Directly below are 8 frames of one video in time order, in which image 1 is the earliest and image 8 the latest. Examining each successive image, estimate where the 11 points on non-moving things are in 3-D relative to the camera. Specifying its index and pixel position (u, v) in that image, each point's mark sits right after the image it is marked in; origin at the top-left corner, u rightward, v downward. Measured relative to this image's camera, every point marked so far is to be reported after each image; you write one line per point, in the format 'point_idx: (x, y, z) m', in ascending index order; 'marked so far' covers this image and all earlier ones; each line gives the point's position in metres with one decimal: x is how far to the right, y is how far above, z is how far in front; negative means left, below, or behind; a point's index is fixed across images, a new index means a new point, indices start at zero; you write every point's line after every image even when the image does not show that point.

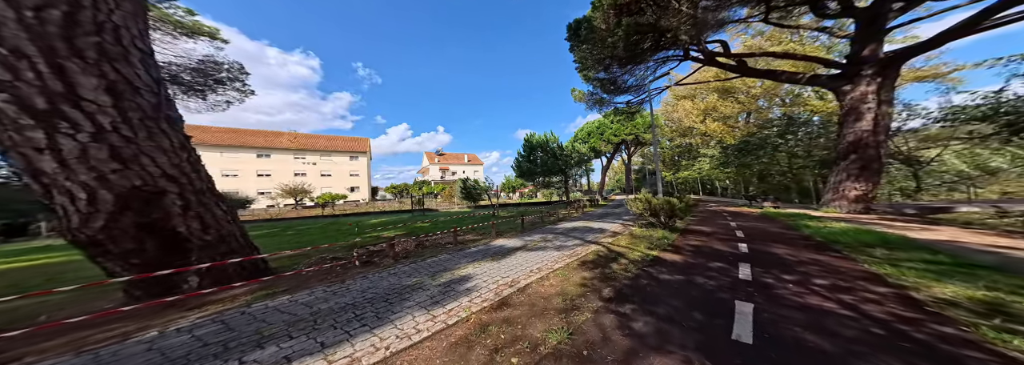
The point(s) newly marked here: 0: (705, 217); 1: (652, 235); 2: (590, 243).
0: (+9.6, -1.7, +11.3) m
1: (+4.3, -1.7, +7.0) m
2: (+2.2, -1.7, +6.4) m
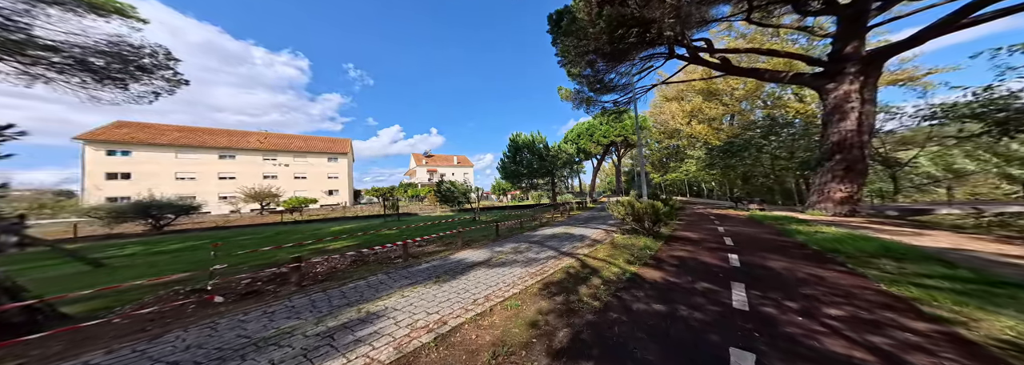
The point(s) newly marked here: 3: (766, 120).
0: (+8.6, -1.8, +10.8) m
1: (+3.4, -1.7, +6.3) m
2: (+1.3, -1.8, +5.6) m
3: (+18.3, +4.5, +16.1) m
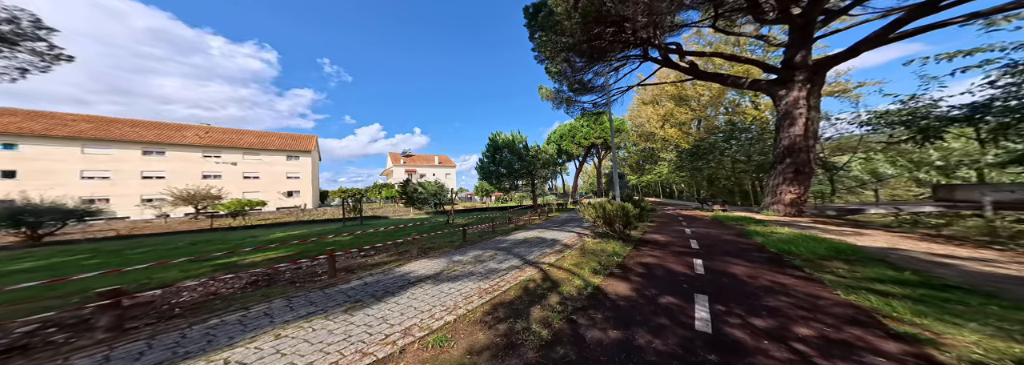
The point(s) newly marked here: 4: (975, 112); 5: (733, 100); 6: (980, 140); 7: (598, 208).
0: (+7.1, -1.9, +10.9) m
1: (+2.3, -1.8, +5.9) m
2: (+0.3, -1.8, +5.1) m
3: (+16.4, +4.3, +17.0) m
4: (+14.8, +2.3, +7.2) m
5: (+18.4, +6.7, +18.6) m
6: (+15.4, +1.4, +7.5) m
7: (+2.9, -0.9, +7.5) m
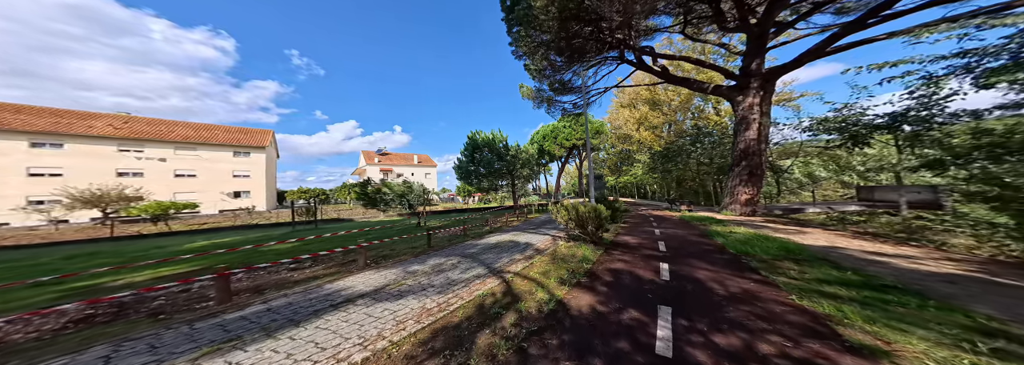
0: (+5.7, -2.0, +11.1) m
1: (+1.4, -1.8, +5.7) m
2: (-0.5, -1.9, +4.6) m
3: (+14.4, +4.2, +18.0) m
4: (+13.7, +2.2, +8.1) m
5: (+16.2, +6.6, +19.8) m
6: (+14.3, +1.3, +8.4) m
7: (+1.8, -0.9, +7.3) m
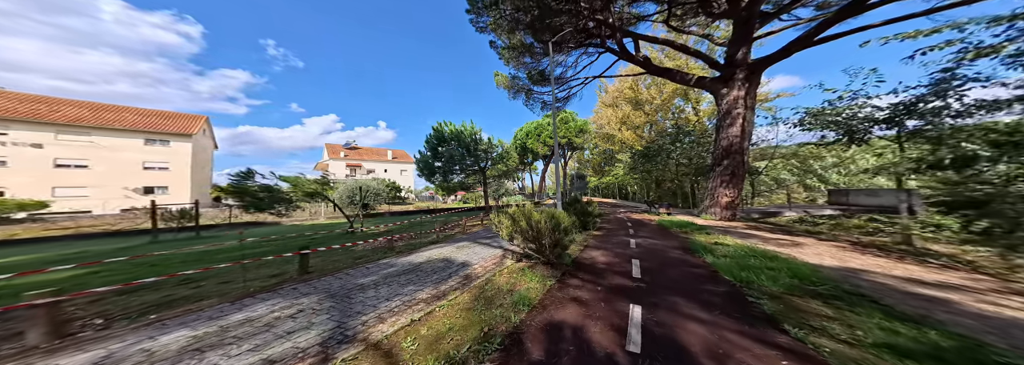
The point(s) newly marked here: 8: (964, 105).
0: (+3.7, -2.0, +9.4) m
1: (-0.2, -1.8, +3.7) m
2: (-2.1, -1.8, +2.6) m
3: (+12.0, +4.2, +16.9) m
4: (+11.9, +2.1, +7.0) m
5: (+13.7, +6.5, +18.9) m
6: (+12.5, +1.2, +7.3) m
7: (+0.1, -0.8, +5.4) m
8: (+11.8, +2.0, +5.9) m
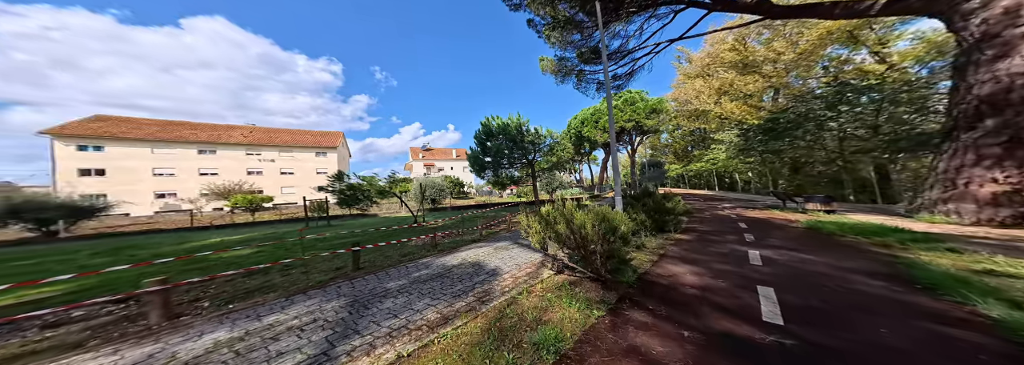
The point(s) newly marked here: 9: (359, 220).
0: (+5.8, -1.6, +6.9) m
1: (+0.1, -1.8, +2.9) m
2: (-2.0, -1.9, +2.5) m
3: (+15.9, +5.1, +10.8) m
4: (+12.5, +2.5, +1.6) m
5: (+18.1, +7.5, +11.9) m
6: (+13.2, +1.7, +1.7) m
7: (+0.9, -0.8, +4.3) m
8: (+12.0, +2.4, +0.6) m
9: (-9.0, -2.3, +13.3) m
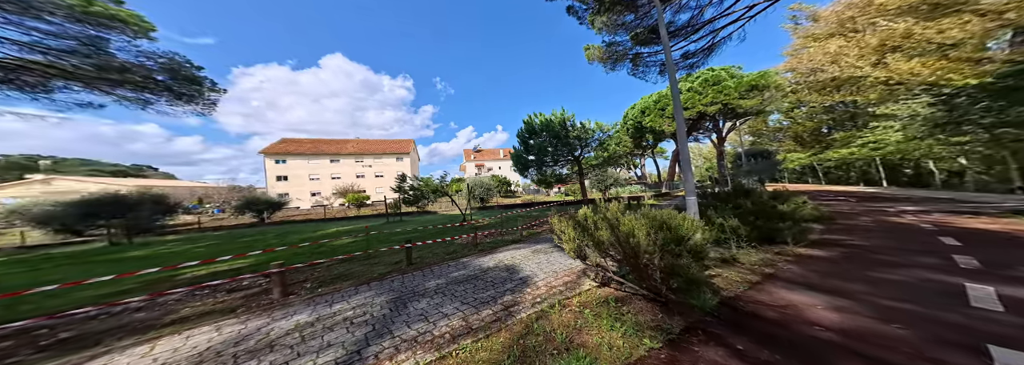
0: (+7.0, -1.5, +4.6) m
1: (+0.4, -1.9, +2.5) m
2: (-1.7, -2.1, +2.7) m
3: (+17.7, +5.6, +5.2) m
4: (+11.7, +2.6, -2.5) m
5: (+20.0, +8.1, +5.5) m
6: (+12.4, +1.8, -2.5) m
7: (+1.6, -0.8, +3.6) m
8: (+11.0, +2.4, -3.3) m
9: (-5.2, -2.2, +15.2) m
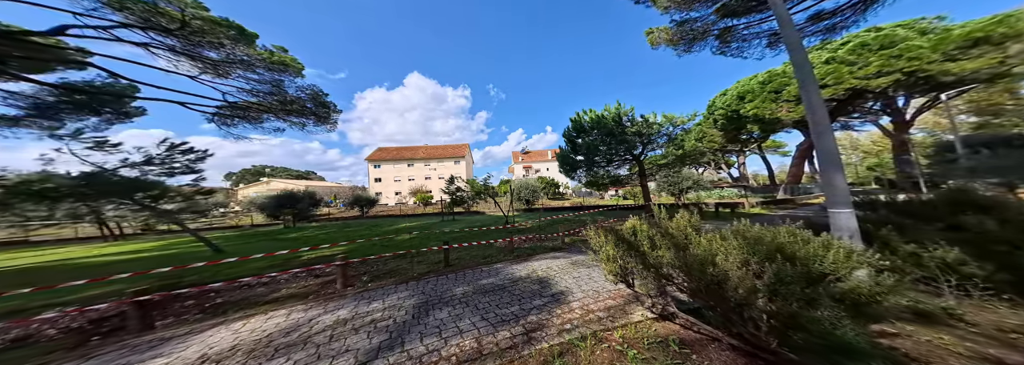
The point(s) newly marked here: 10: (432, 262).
0: (+7.6, -1.5, +1.9) m
1: (+0.7, -1.9, +1.7) m
2: (-1.3, -2.1, +2.5) m
3: (+18.1, +5.4, -0.4) m
4: (+10.2, +2.6, -6.2) m
5: (+20.5, +7.9, -0.7) m
6: (+10.9, +1.8, -6.4) m
7: (+2.1, -0.8, +2.5) m
8: (+9.3, +2.5, -6.8) m
9: (-1.2, -2.4, +15.5) m
10: (-1.6, -1.9, +5.4) m
